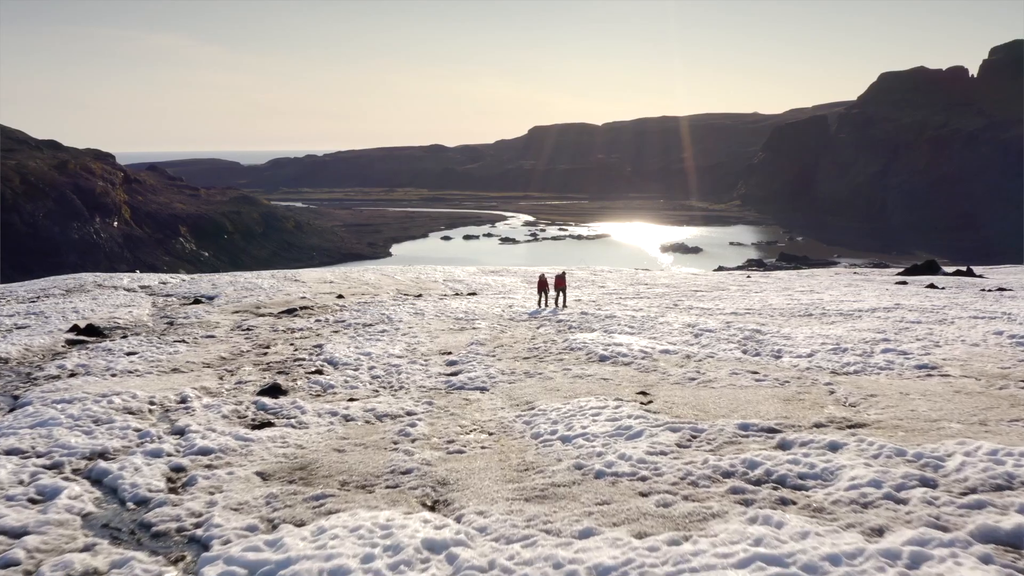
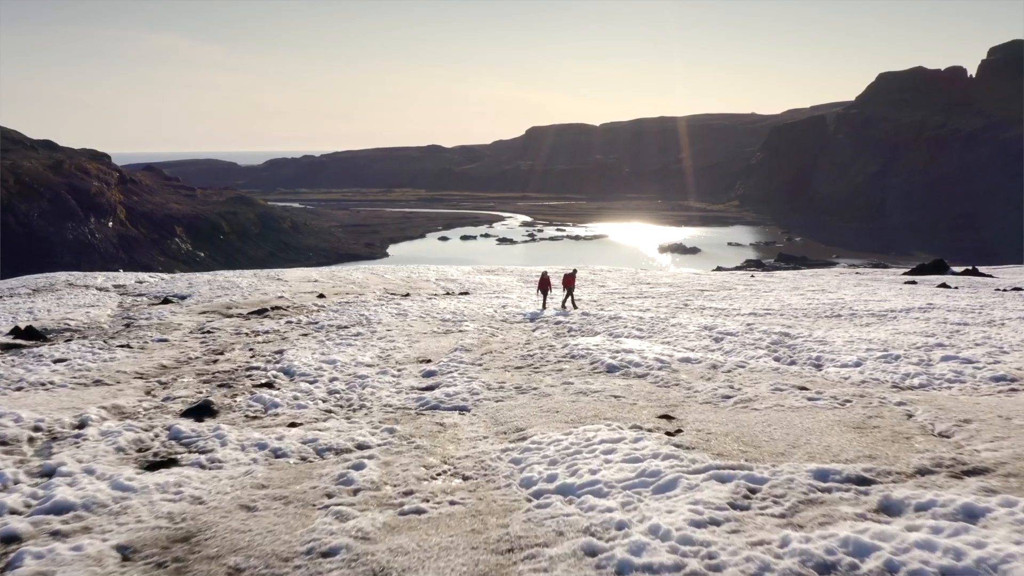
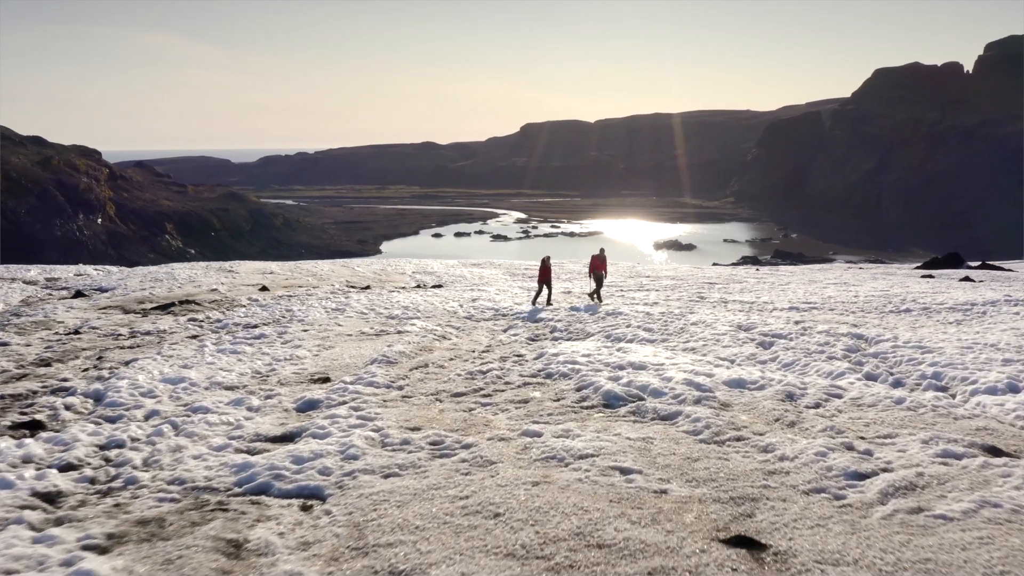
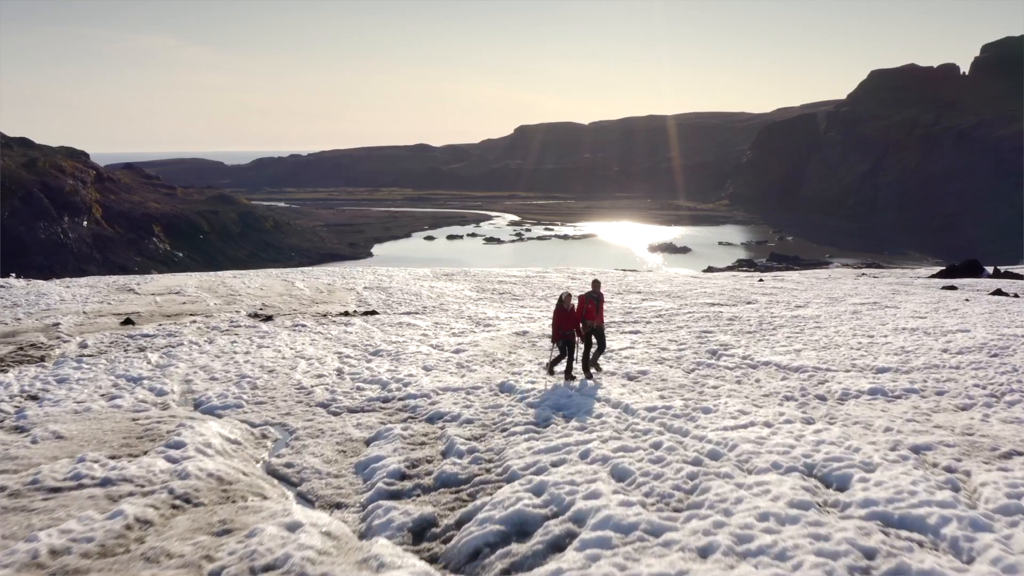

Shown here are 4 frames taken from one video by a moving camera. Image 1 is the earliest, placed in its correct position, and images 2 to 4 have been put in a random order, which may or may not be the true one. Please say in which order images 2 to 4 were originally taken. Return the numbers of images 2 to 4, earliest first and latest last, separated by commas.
2, 3, 4
